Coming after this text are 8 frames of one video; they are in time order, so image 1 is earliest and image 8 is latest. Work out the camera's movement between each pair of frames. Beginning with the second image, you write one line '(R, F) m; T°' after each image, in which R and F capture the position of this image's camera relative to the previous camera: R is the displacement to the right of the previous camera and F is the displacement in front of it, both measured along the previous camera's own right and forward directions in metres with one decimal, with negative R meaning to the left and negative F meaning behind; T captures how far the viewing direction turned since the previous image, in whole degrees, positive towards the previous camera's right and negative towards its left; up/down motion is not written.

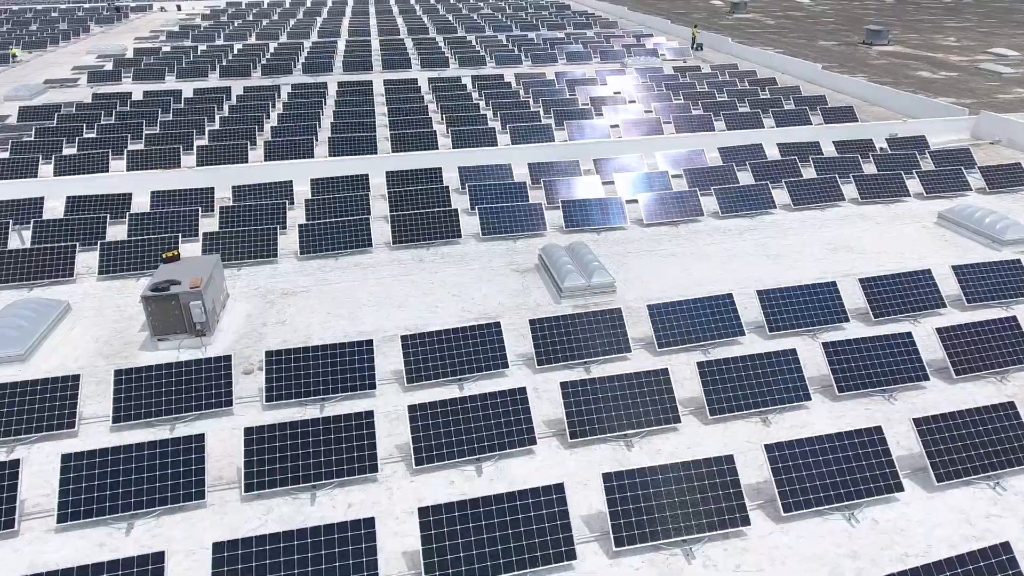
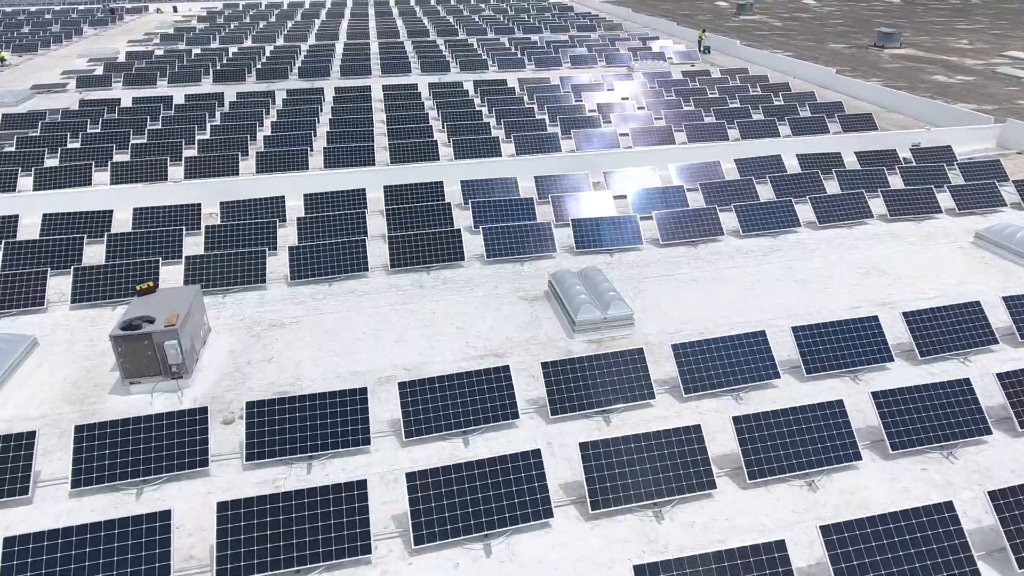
(-0.2, +2.0) m; 0°
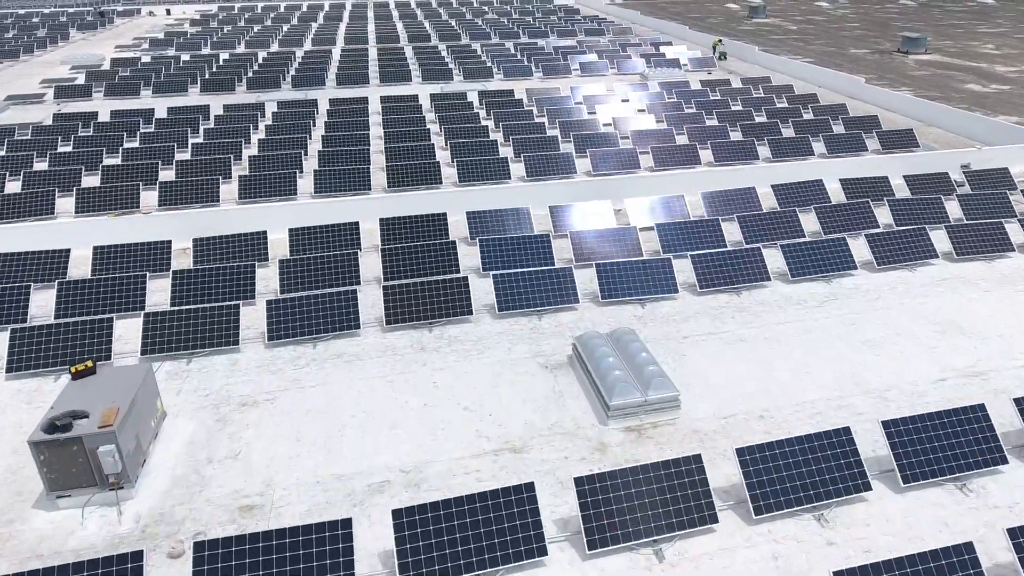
(+1.1, -2.1) m; -1°
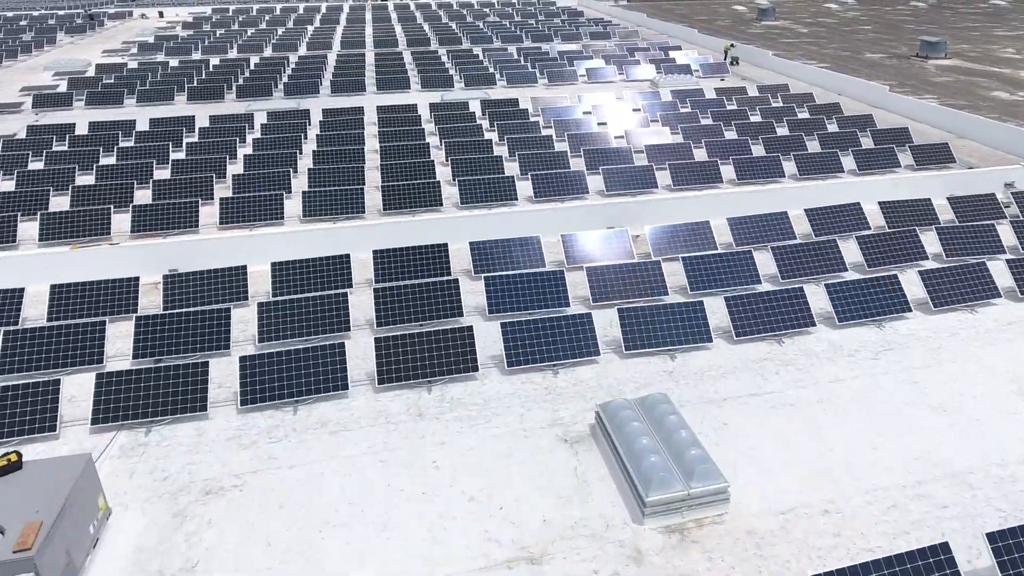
(-0.2, +2.8) m; 0°
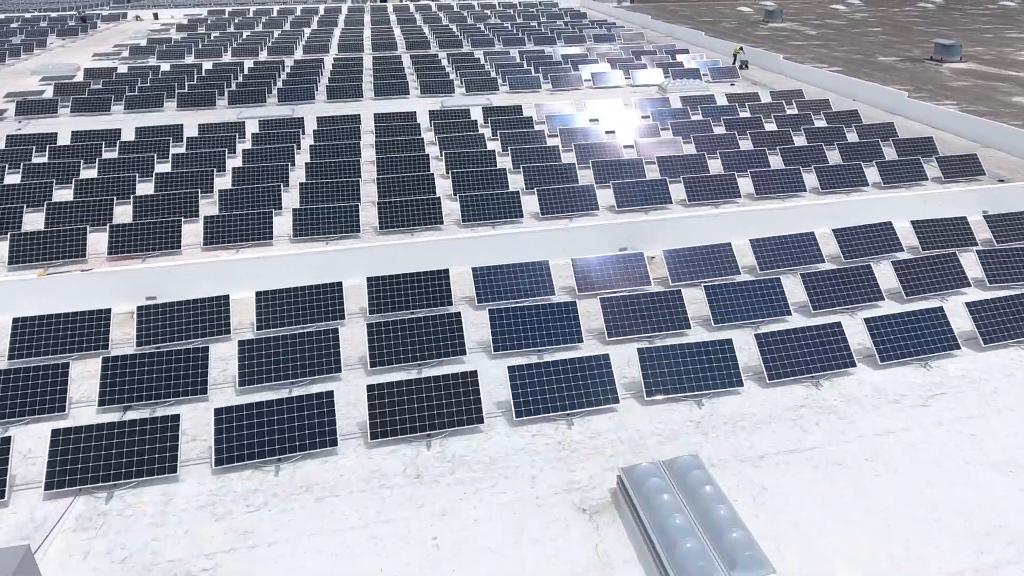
(-0.2, +2.0) m; 0°
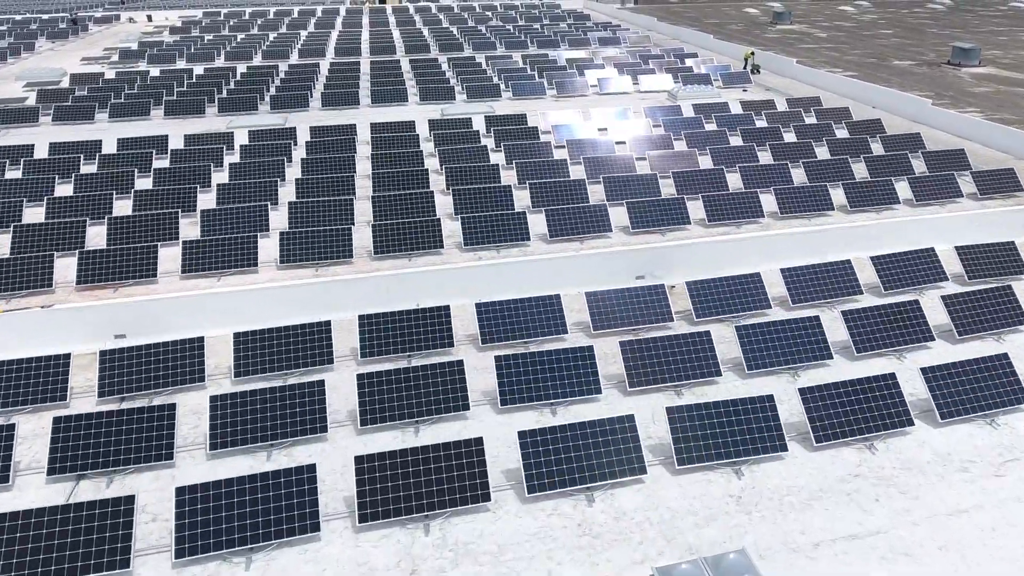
(-0.2, +2.3) m; 0°
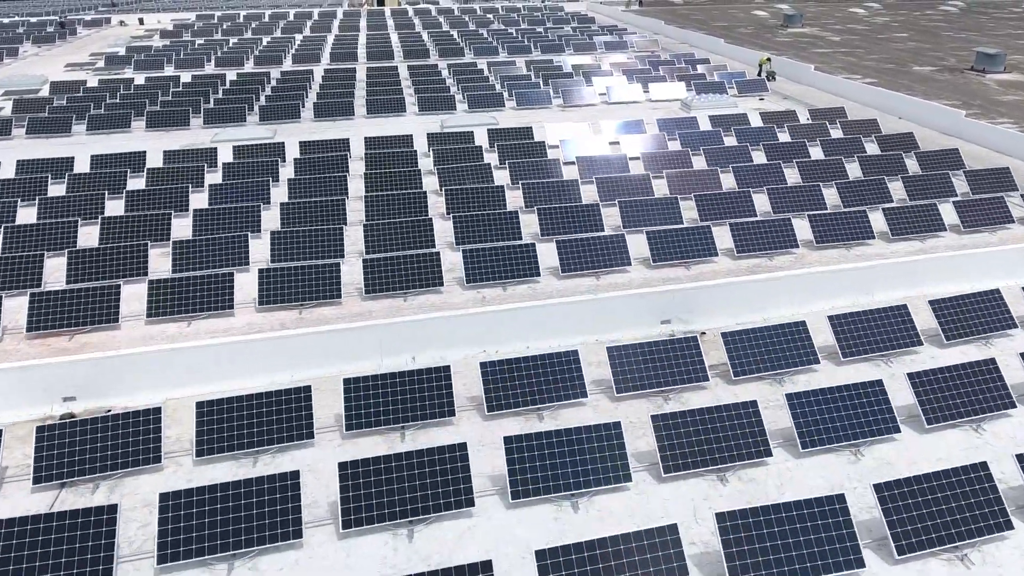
(-0.2, +2.9) m; 0°
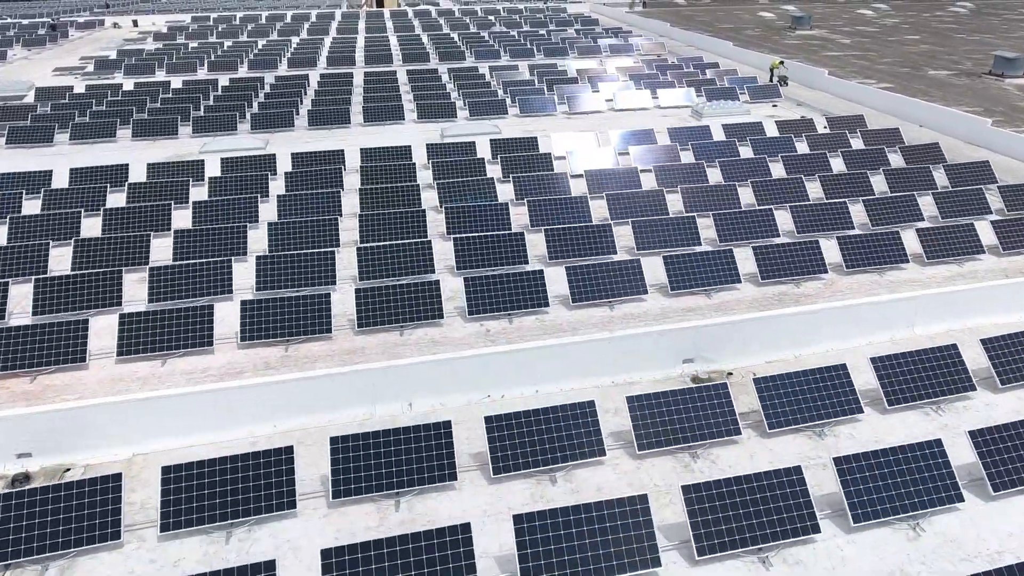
(-0.2, +2.0) m; 0°
